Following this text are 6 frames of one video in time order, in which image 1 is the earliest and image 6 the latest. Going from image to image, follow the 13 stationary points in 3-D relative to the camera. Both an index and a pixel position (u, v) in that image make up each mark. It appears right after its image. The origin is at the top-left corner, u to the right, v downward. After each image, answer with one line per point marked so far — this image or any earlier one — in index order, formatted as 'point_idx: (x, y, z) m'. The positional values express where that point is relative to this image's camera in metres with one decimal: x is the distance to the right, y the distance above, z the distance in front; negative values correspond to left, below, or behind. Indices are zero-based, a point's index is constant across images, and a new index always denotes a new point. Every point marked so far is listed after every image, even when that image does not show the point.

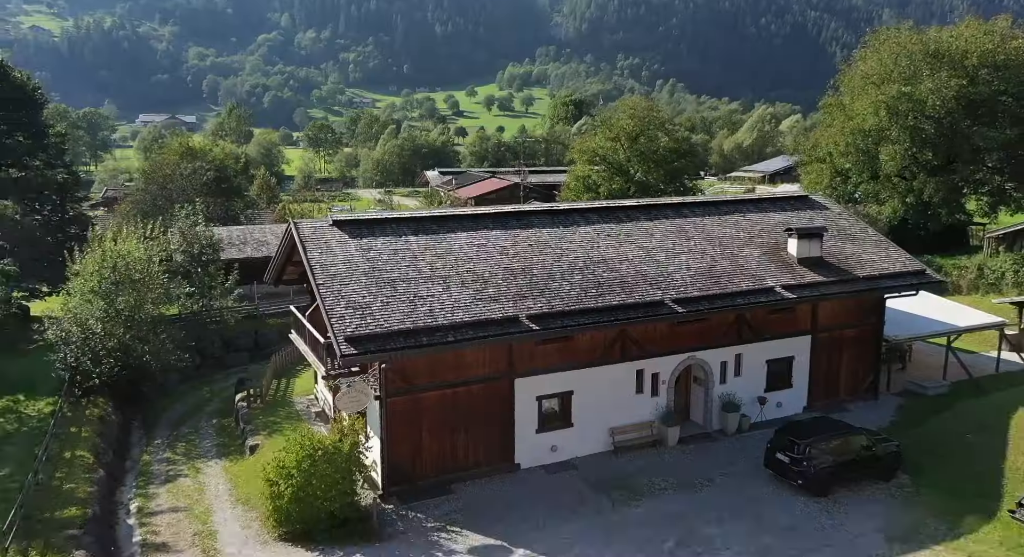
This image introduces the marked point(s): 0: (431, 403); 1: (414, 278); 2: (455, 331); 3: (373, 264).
0: (-1.8, -2.7, +18.7) m
1: (-2.2, 0.0, +19.0) m
2: (-1.2, -1.1, +17.8) m
3: (-3.1, +0.3, +19.2) m
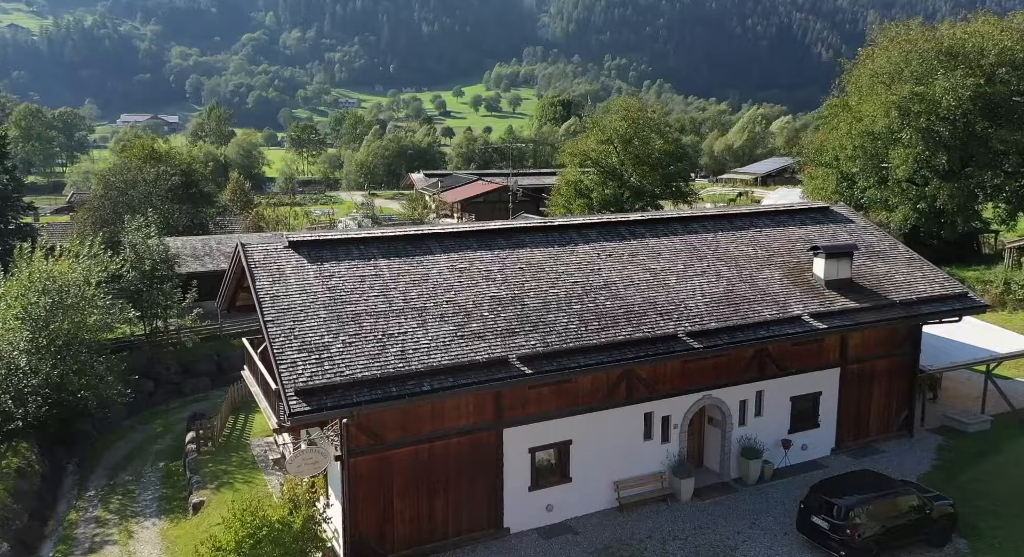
0: (-2.0, -3.3, +15.7) m
1: (-2.4, -0.6, +16.0) m
2: (-1.4, -1.7, +14.8) m
3: (-3.4, -0.3, +16.2) m
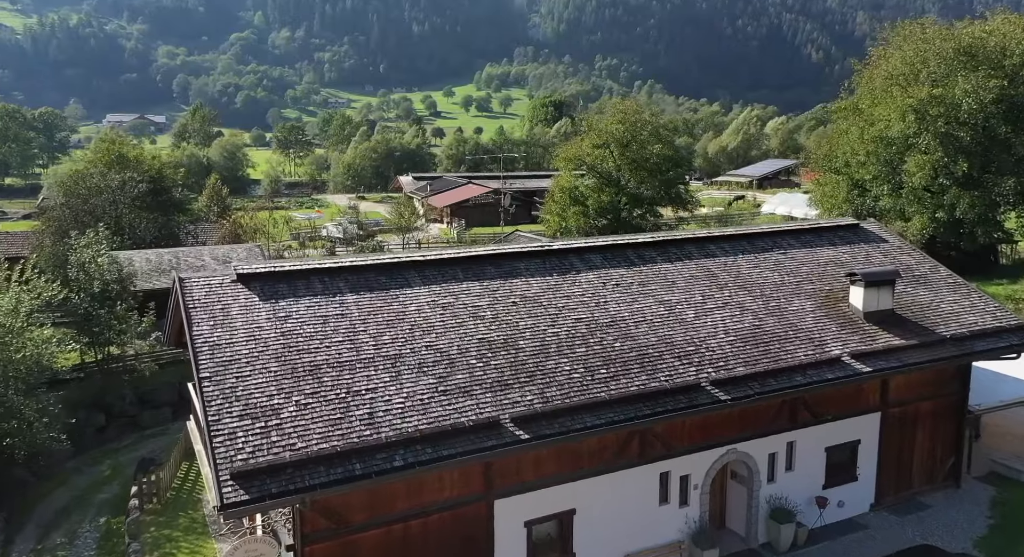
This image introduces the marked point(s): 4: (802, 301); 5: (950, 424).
0: (-2.1, -4.0, +12.9) m
1: (-2.6, -1.3, +13.2) m
2: (-1.5, -2.4, +12.1) m
3: (-3.5, -1.0, +13.4) m
4: (+6.1, -0.5, +18.1) m
5: (+9.7, -3.2, +18.9) m
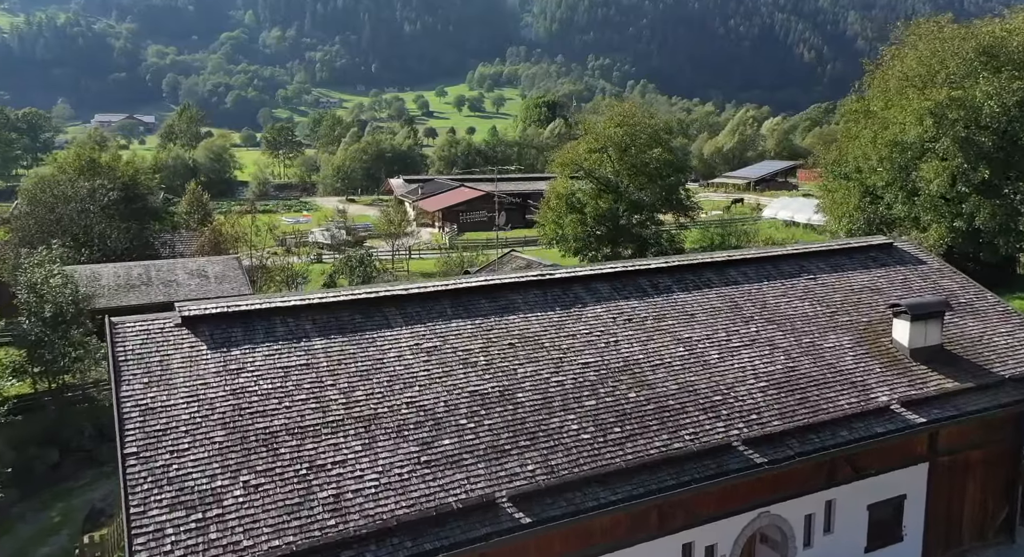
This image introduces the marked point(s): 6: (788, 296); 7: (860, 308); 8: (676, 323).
0: (-2.1, -4.6, +10.7) m
1: (-2.6, -1.9, +11.0) m
2: (-1.5, -3.0, +9.8) m
3: (-3.5, -1.6, +11.1) m
4: (+6.1, -1.1, +15.8) m
5: (+9.6, -3.8, +16.7) m
6: (+5.5, -0.3, +16.9) m
7: (+6.9, -0.6, +16.9) m
8: (+2.9, -0.8, +15.3) m
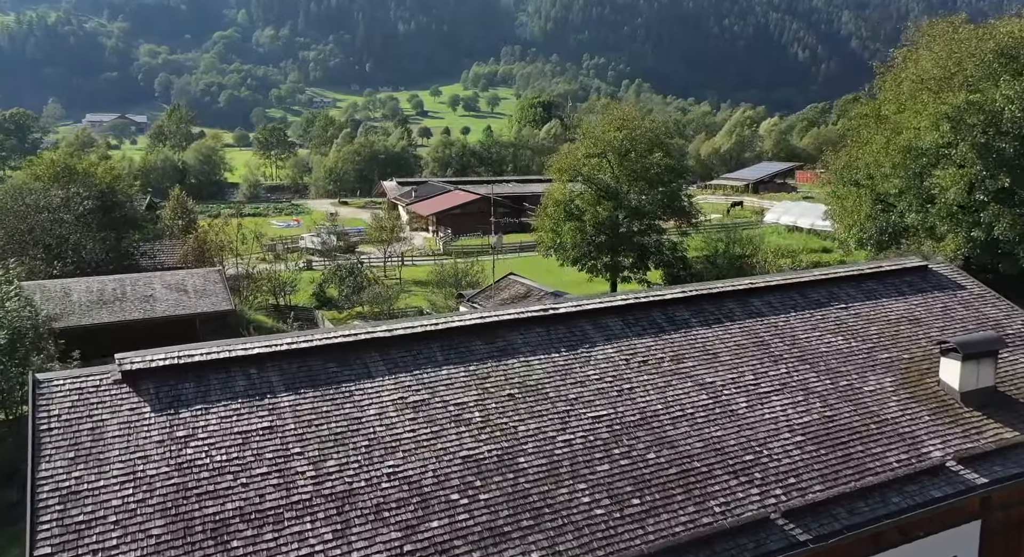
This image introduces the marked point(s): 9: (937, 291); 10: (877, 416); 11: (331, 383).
0: (-2.1, -5.2, +8.8) m
1: (-2.6, -2.5, +9.1) m
2: (-1.5, -3.6, +8.0) m
3: (-3.5, -2.2, +9.2) m
4: (+6.1, -1.6, +14.0) m
5: (+9.6, -4.4, +15.0) m
6: (+5.4, -0.9, +15.1) m
7: (+6.9, -1.1, +15.1) m
8: (+2.9, -1.3, +13.5) m
9: (+8.5, -0.3, +17.1) m
10: (+5.6, -2.1, +13.1) m
11: (-2.4, -1.4, +11.1) m
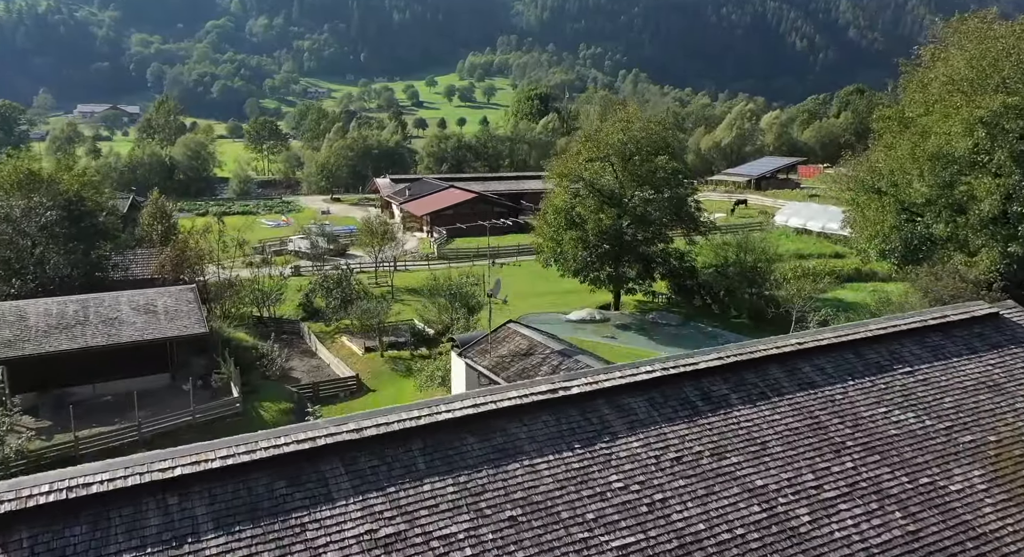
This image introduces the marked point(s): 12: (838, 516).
0: (-2.1, -6.2, +6.2) m
1: (-2.5, -3.5, +6.4) m
2: (-1.5, -4.6, +5.3) m
3: (-3.5, -3.2, +6.6) m
4: (+6.1, -2.6, +11.4) m
5: (+9.6, -5.3, +12.4) m
6: (+5.5, -1.8, +12.5) m
7: (+6.9, -2.1, +12.5) m
8: (+2.9, -2.3, +10.8) m
9: (+8.5, -1.2, +14.5) m
10: (+5.6, -3.1, +10.4) m
11: (-2.3, -2.3, +8.5) m
12: (+3.9, -2.8, +10.2) m
